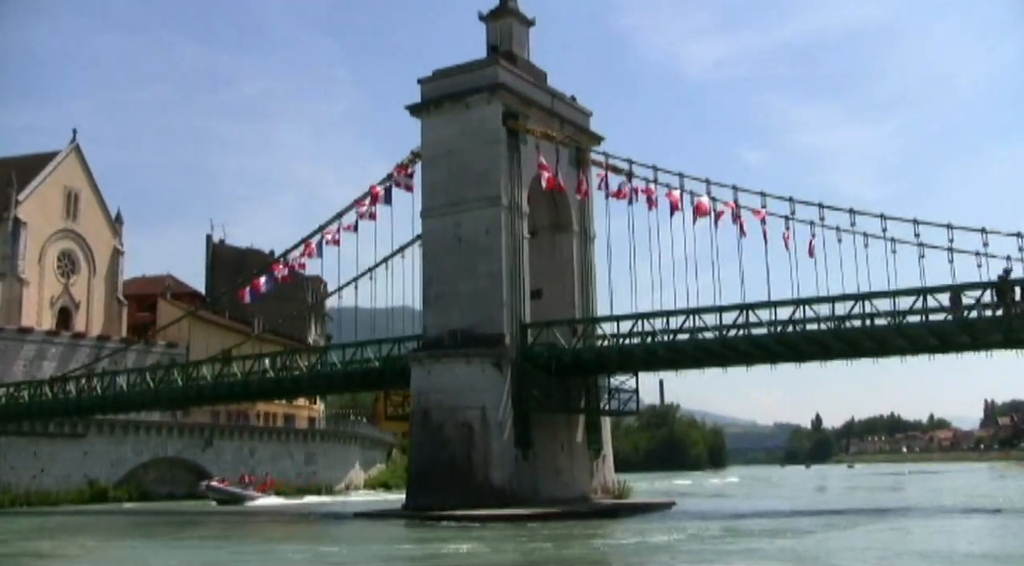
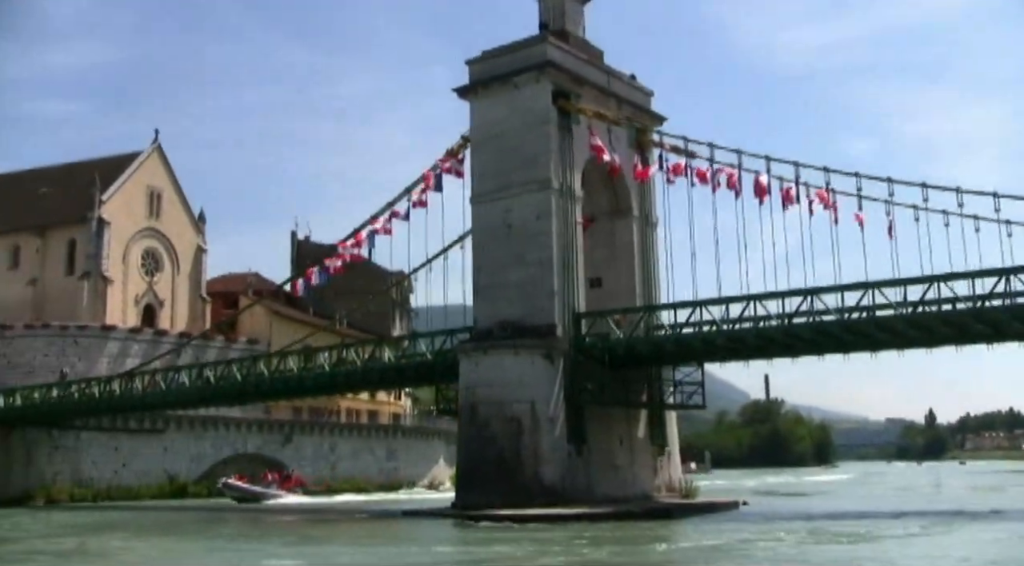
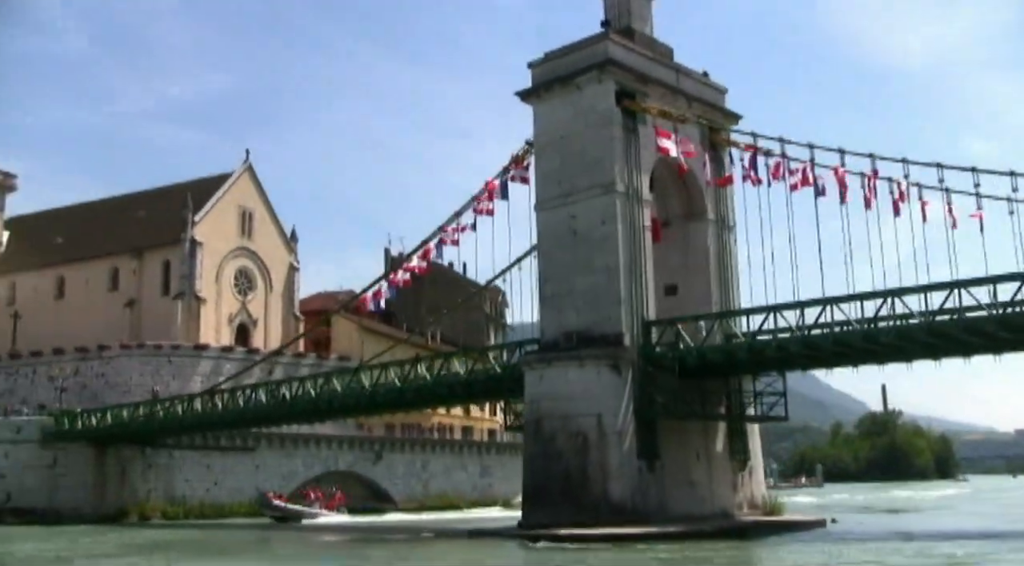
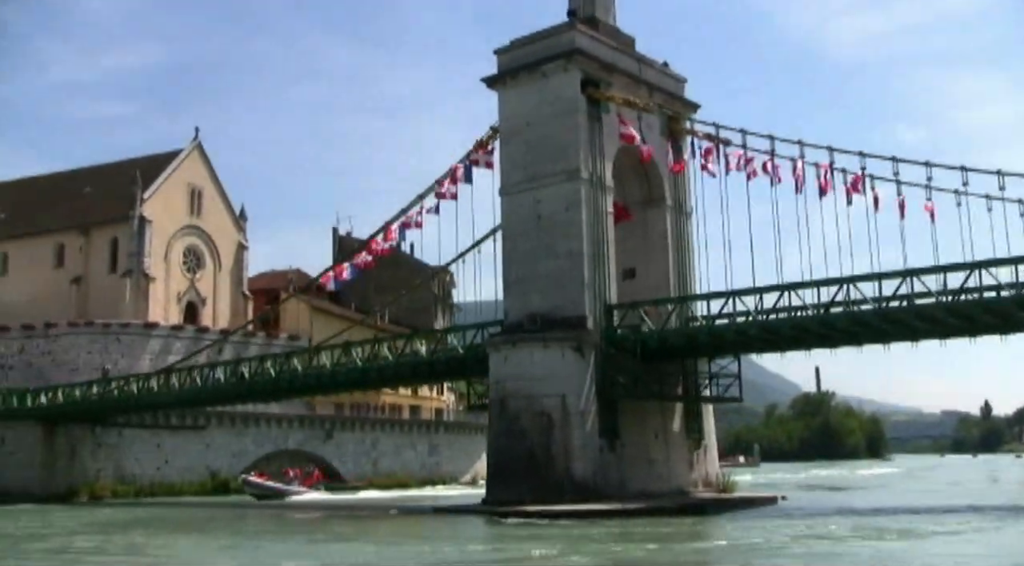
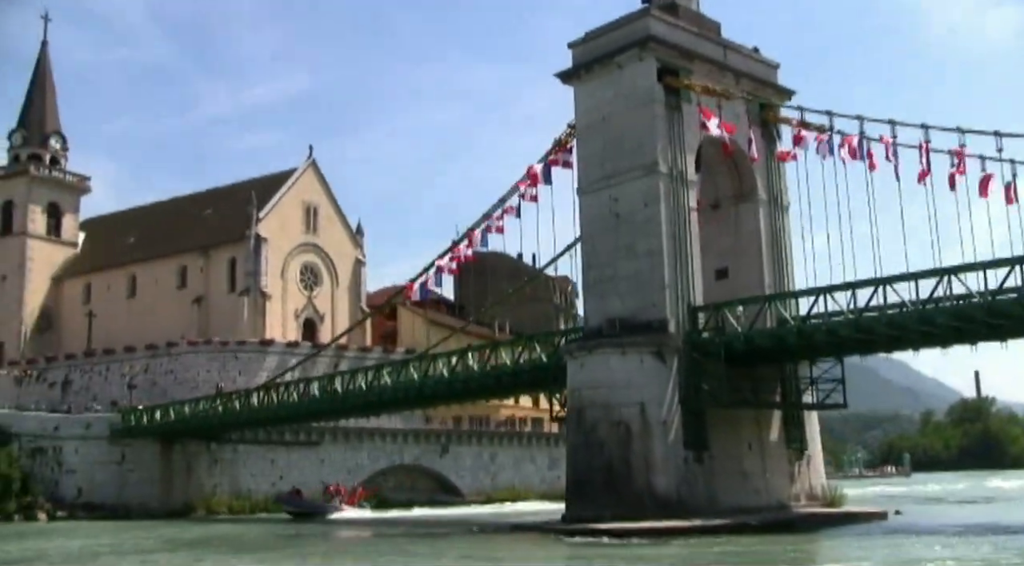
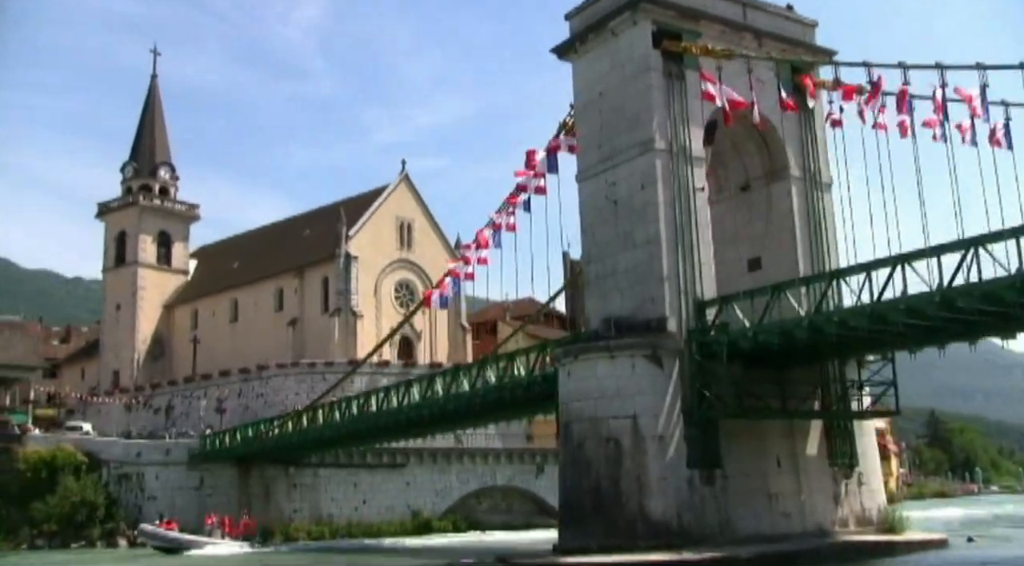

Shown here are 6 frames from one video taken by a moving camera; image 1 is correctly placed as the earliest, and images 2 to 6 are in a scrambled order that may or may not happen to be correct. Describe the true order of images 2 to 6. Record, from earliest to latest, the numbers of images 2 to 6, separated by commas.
2, 4, 3, 5, 6
